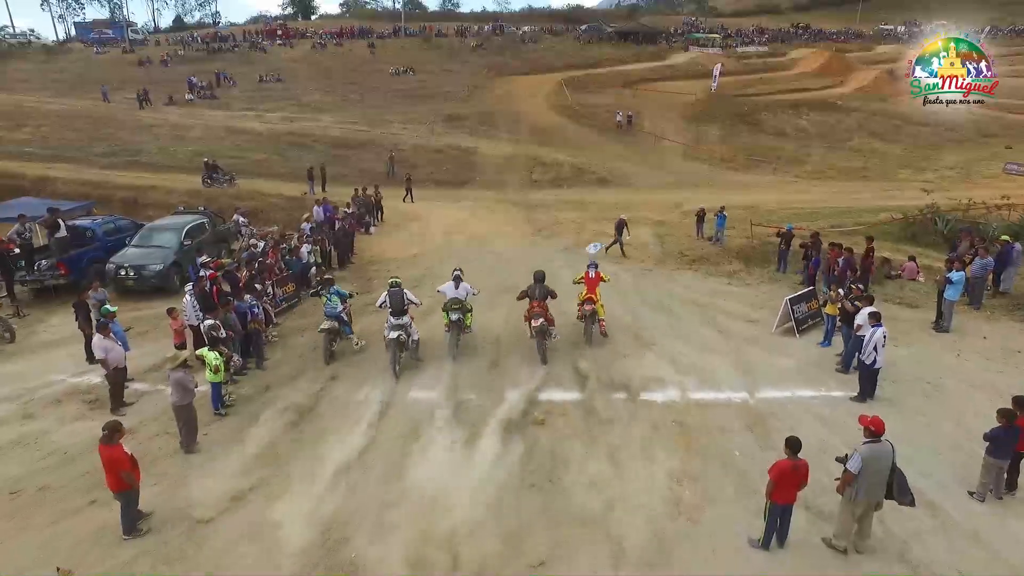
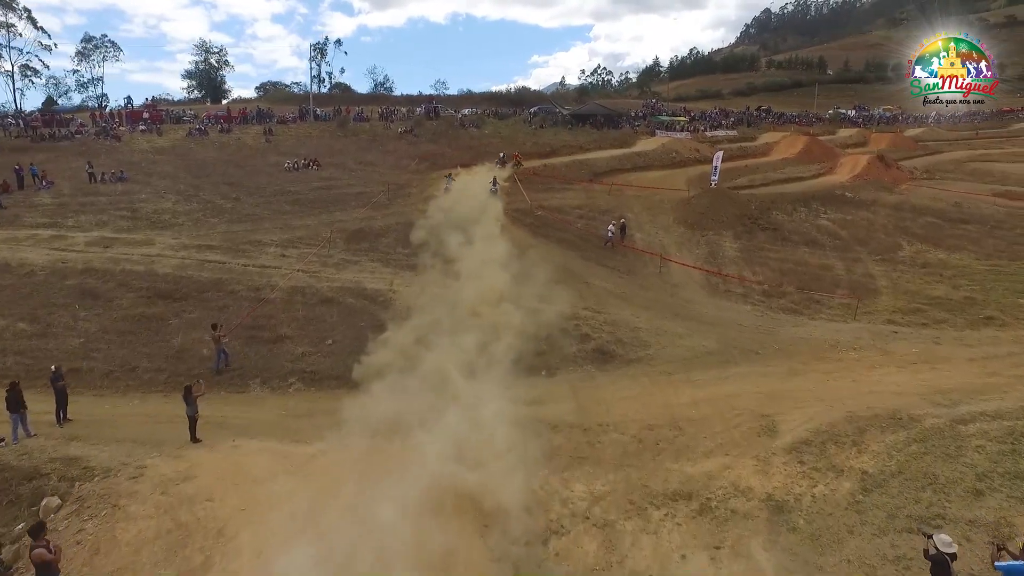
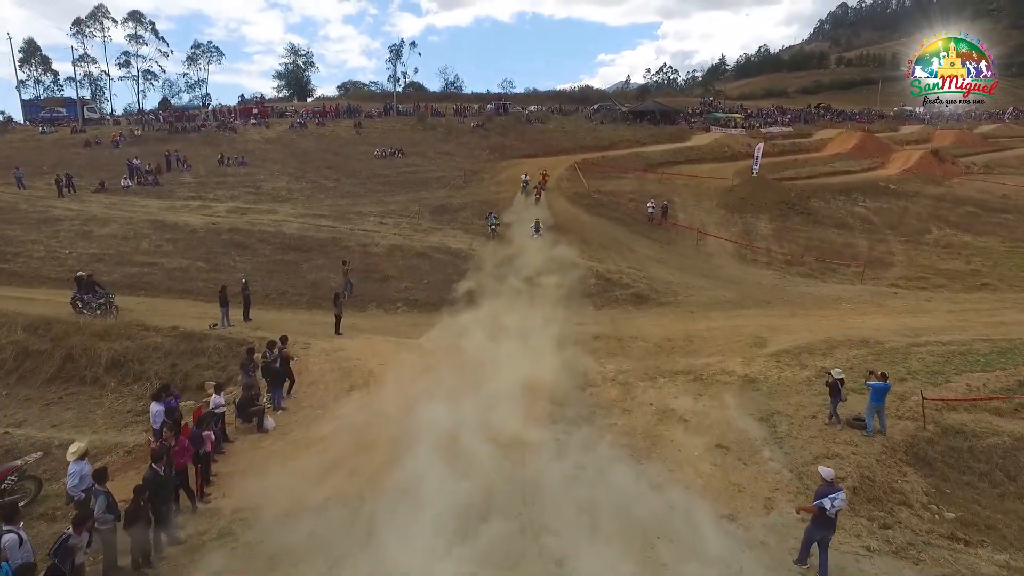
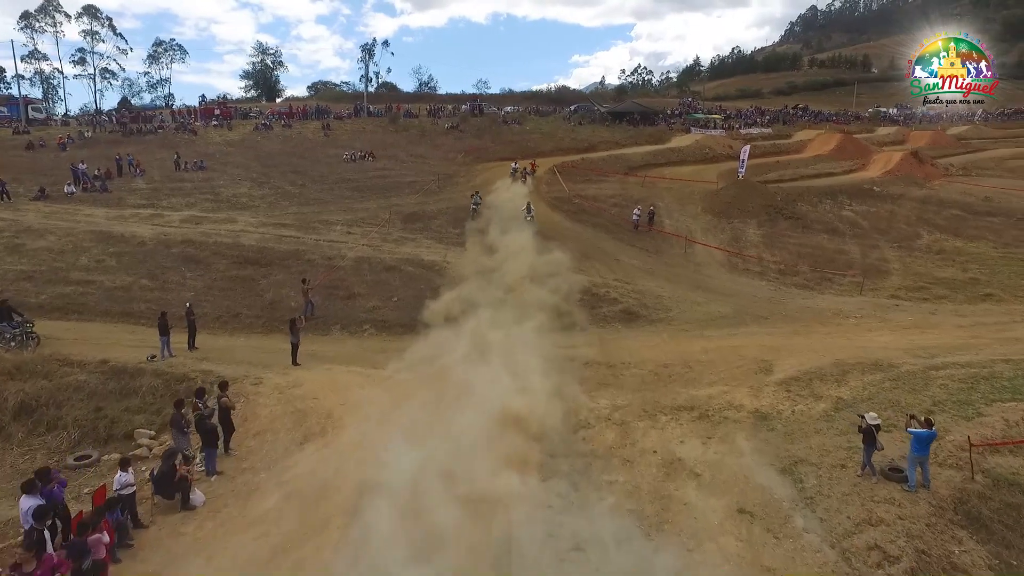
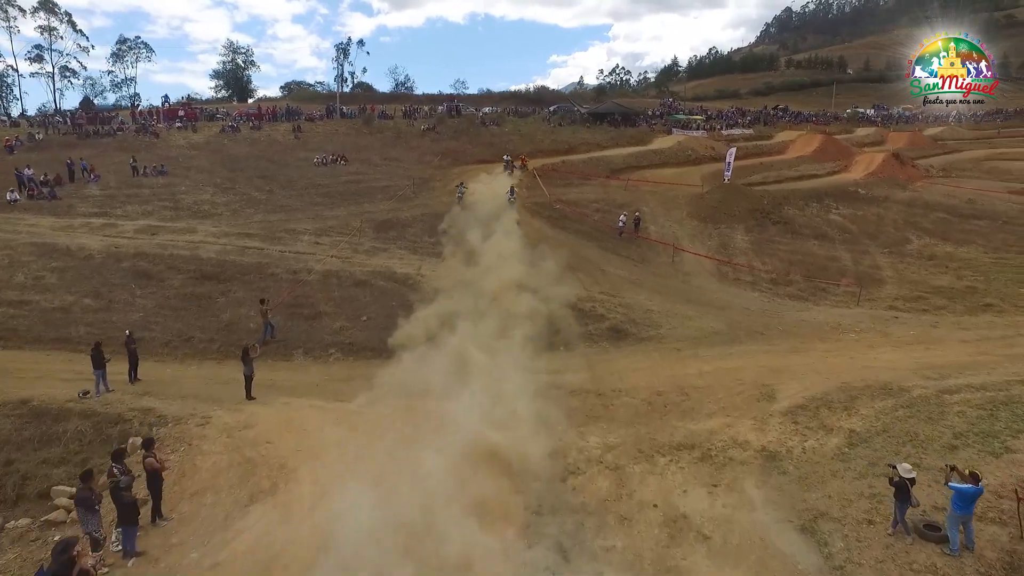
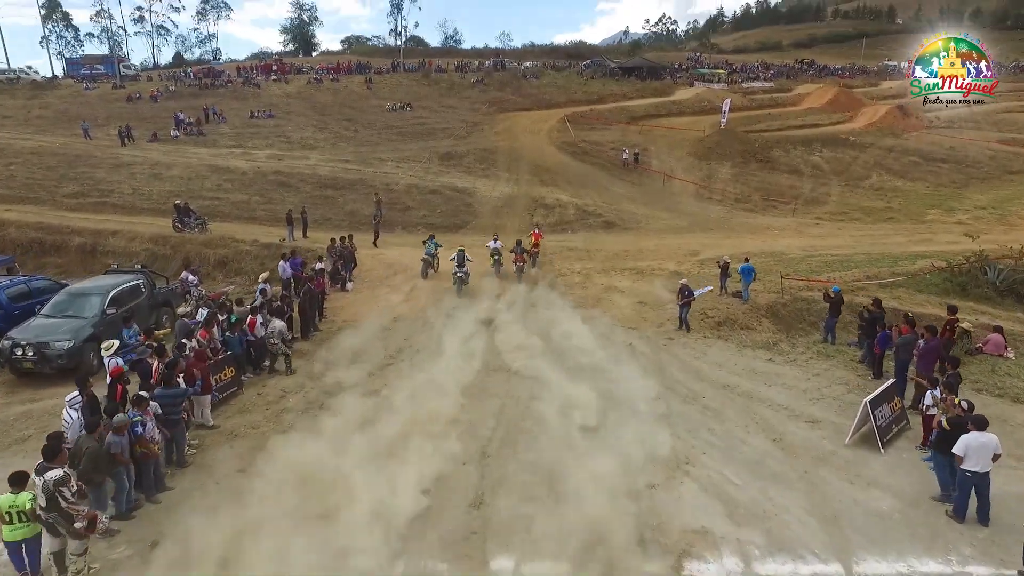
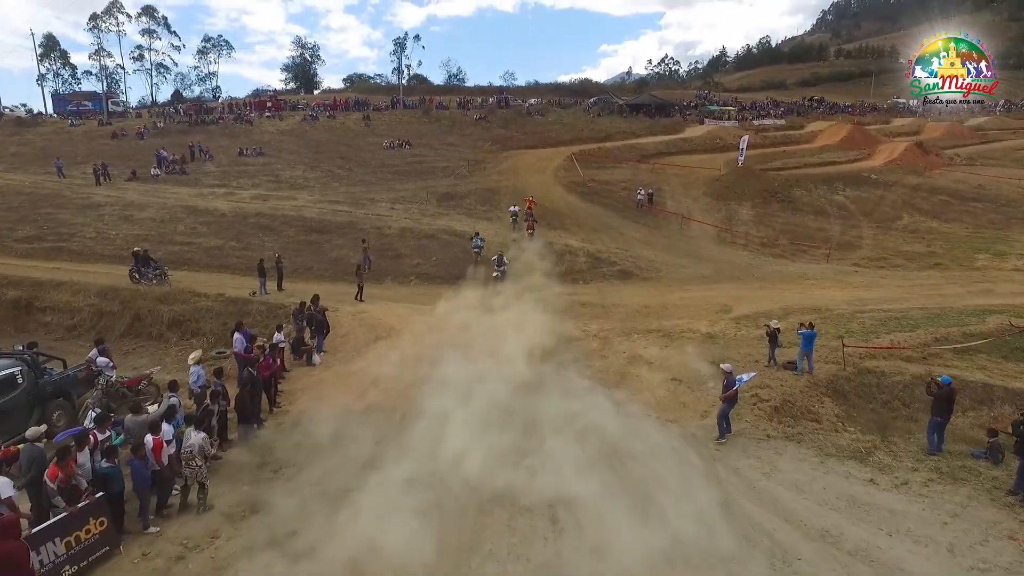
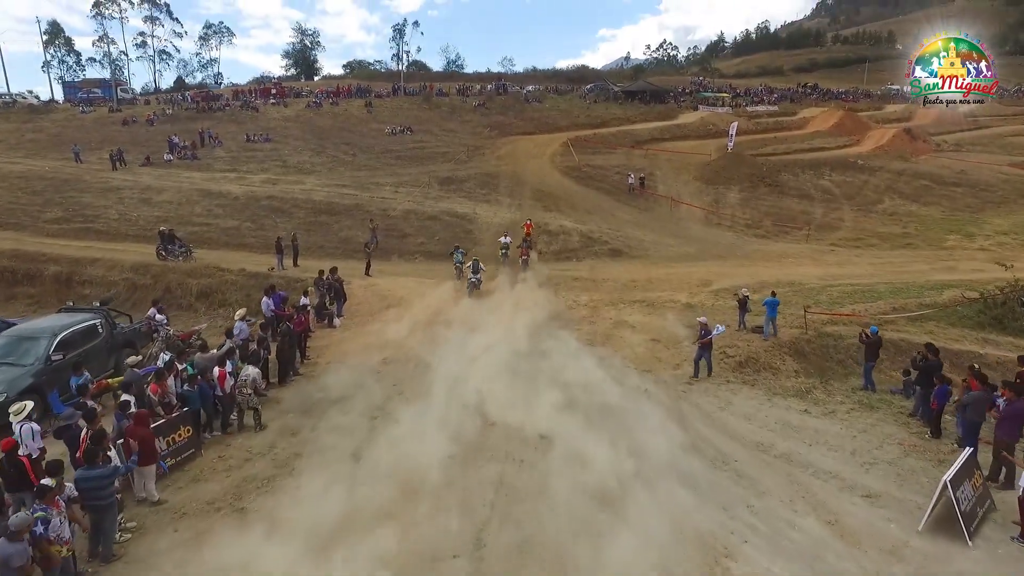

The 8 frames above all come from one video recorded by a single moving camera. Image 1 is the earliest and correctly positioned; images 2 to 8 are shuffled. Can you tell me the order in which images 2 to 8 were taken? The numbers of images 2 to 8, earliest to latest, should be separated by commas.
6, 8, 7, 3, 4, 5, 2
